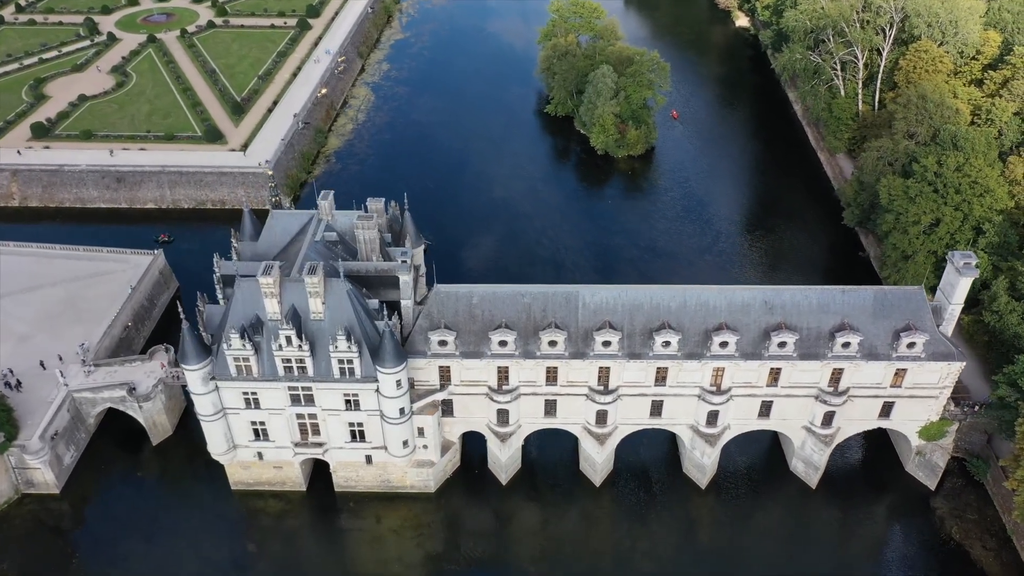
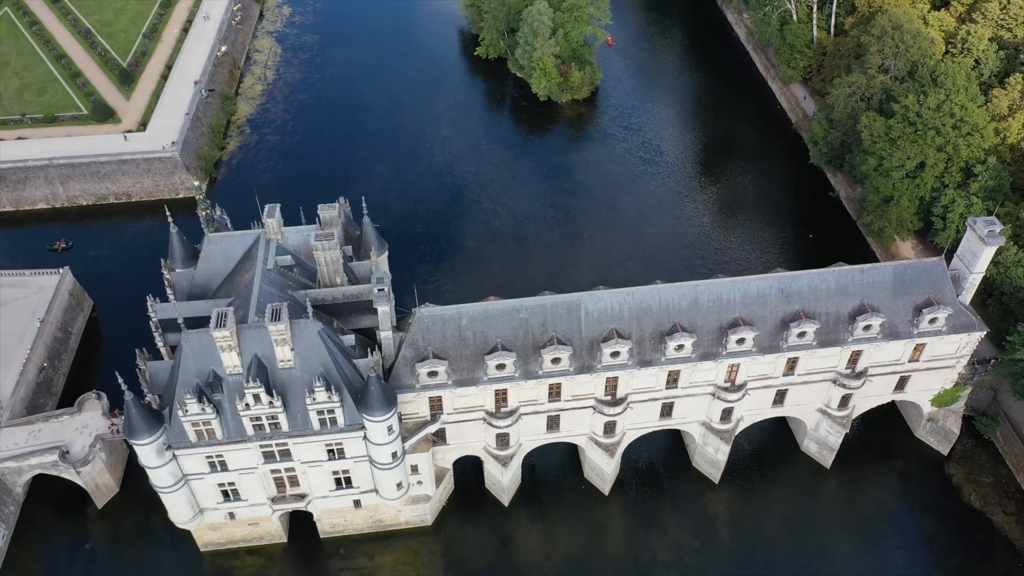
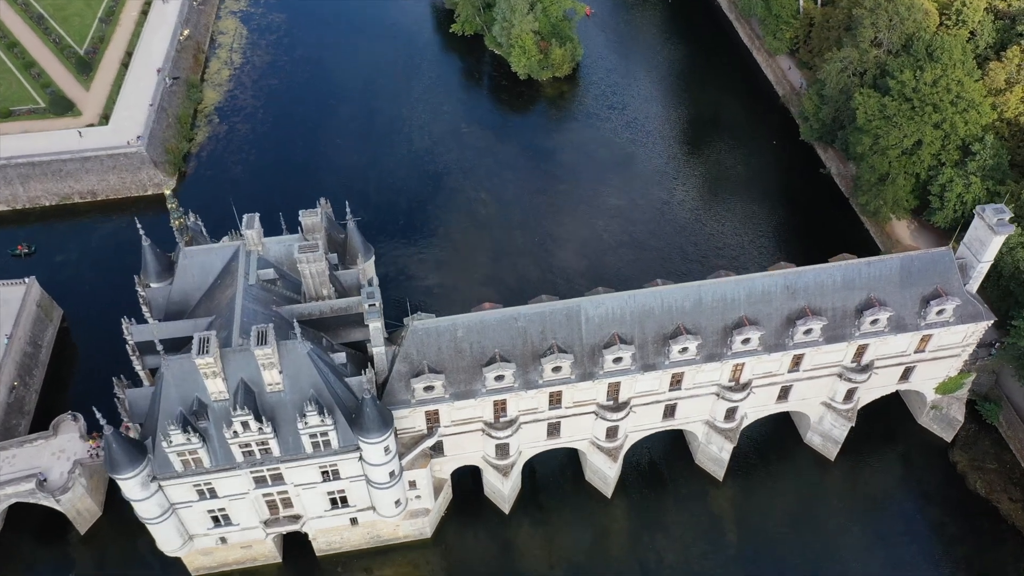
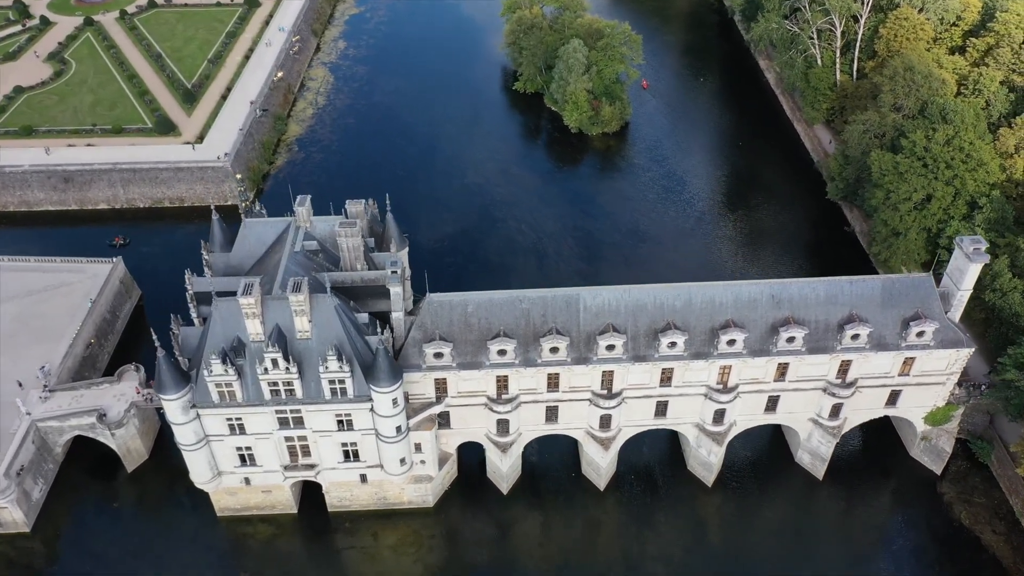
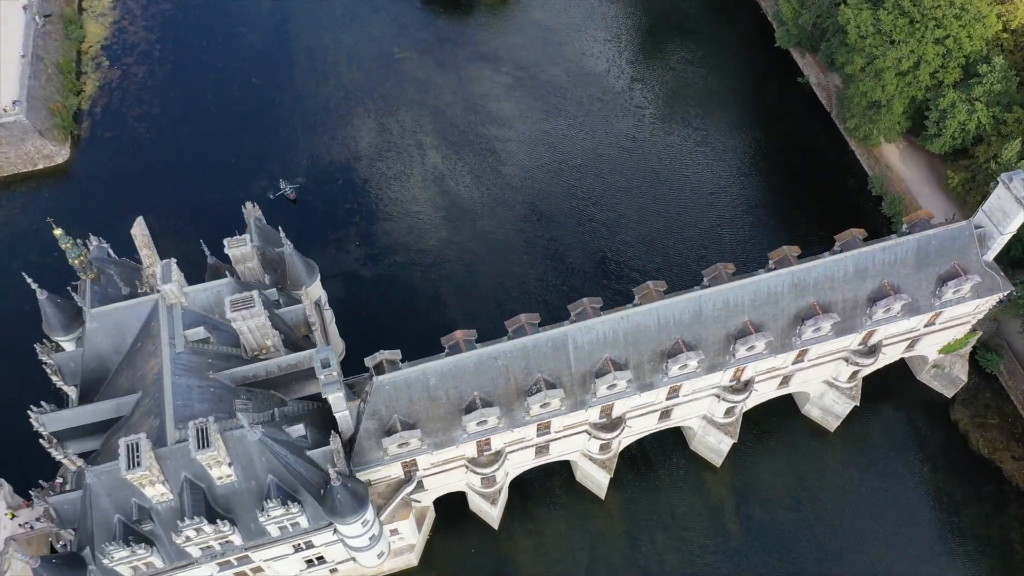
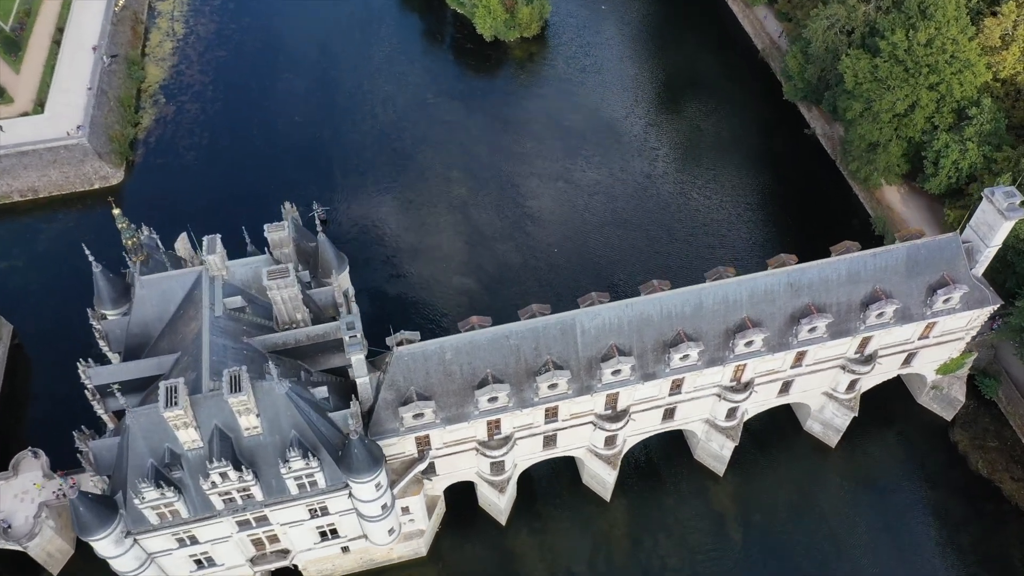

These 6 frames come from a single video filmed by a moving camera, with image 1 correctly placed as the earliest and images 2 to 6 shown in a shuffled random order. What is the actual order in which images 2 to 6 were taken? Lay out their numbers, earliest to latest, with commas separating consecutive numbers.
4, 2, 3, 6, 5
